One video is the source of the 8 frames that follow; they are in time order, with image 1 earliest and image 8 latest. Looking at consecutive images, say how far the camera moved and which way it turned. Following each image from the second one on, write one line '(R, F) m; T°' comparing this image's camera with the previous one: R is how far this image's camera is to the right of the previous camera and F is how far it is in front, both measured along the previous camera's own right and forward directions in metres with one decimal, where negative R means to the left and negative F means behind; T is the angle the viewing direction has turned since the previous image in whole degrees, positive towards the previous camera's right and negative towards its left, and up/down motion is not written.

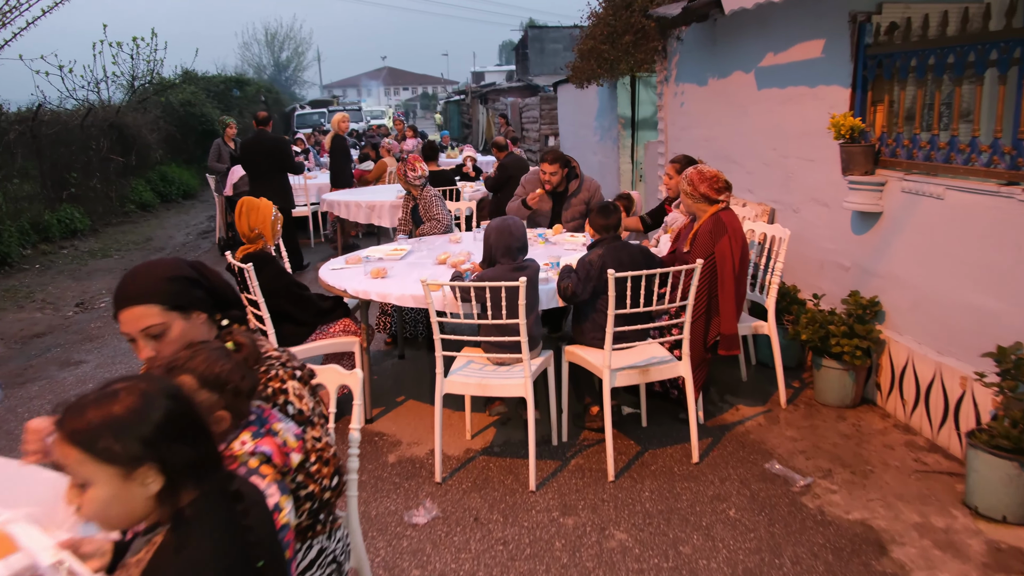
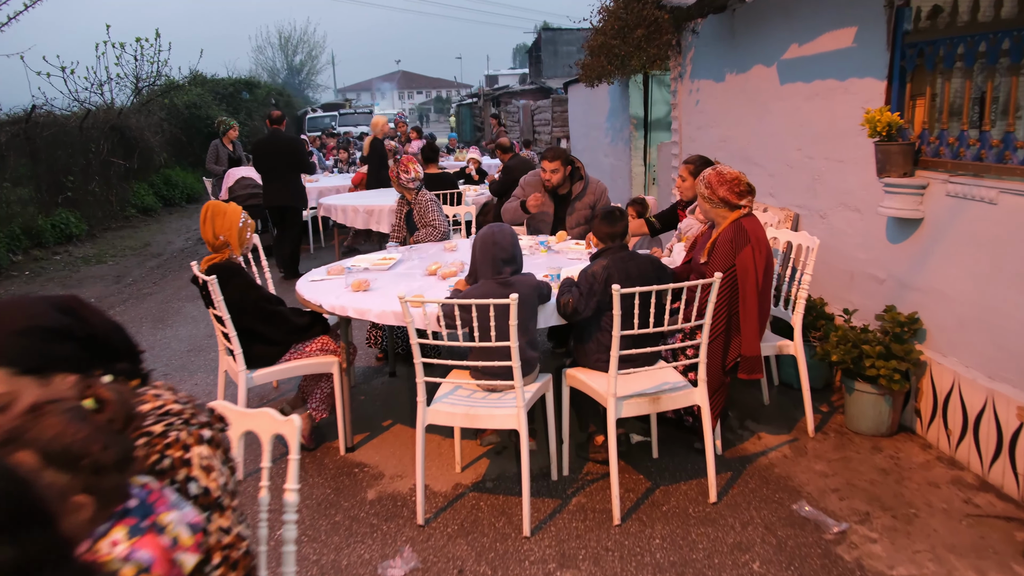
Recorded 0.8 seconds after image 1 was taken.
(+0.1, +0.4) m; -1°
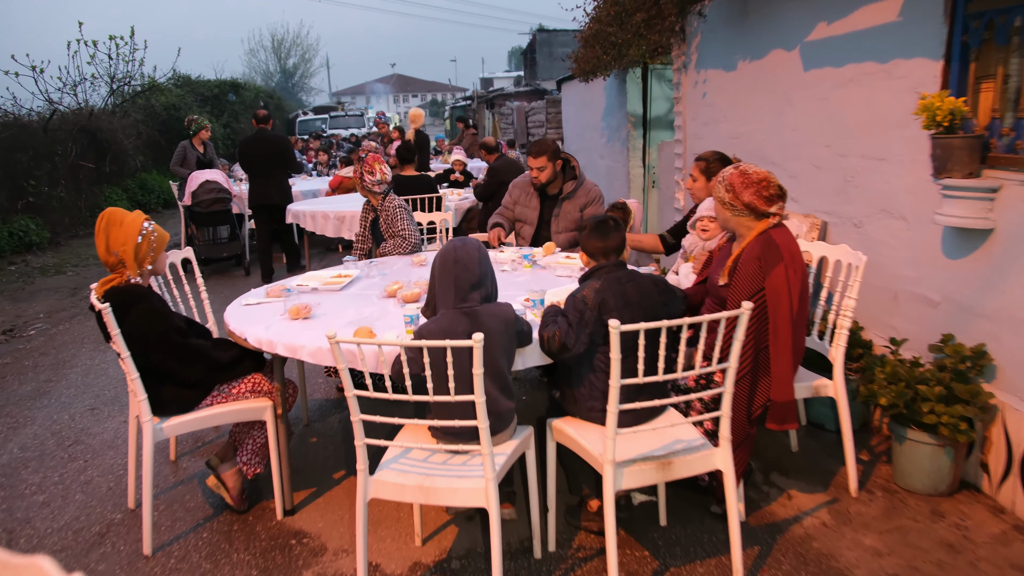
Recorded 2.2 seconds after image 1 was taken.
(+0.1, +0.6) m; 0°
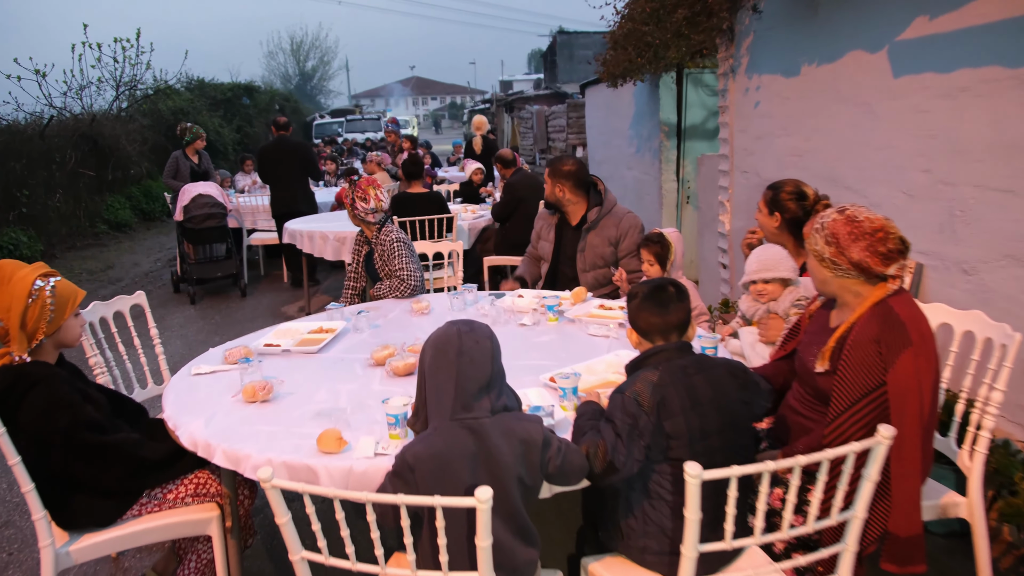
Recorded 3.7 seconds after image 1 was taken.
(0.0, +0.7) m; -1°
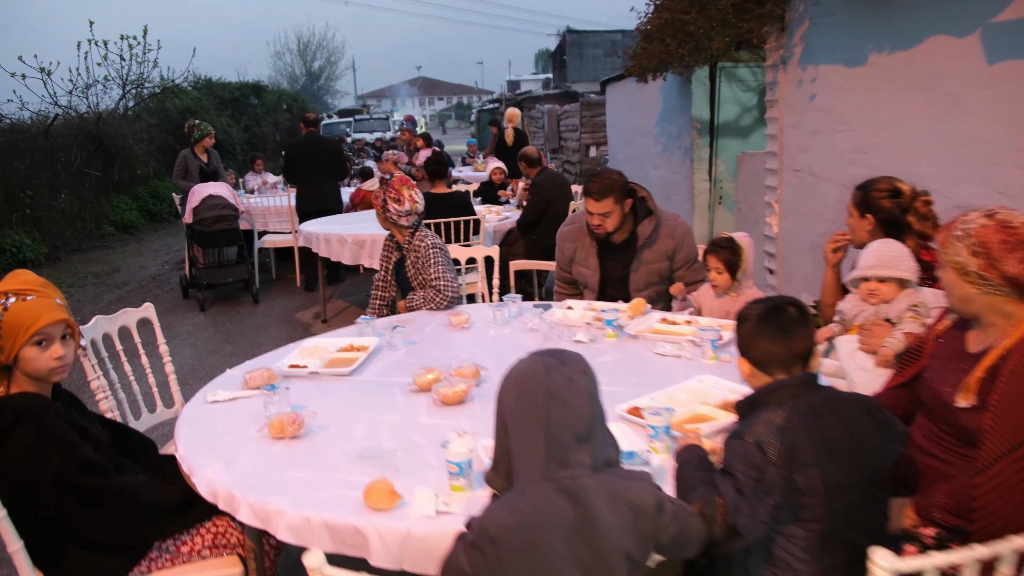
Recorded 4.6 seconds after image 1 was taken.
(-0.1, +0.3) m; 0°
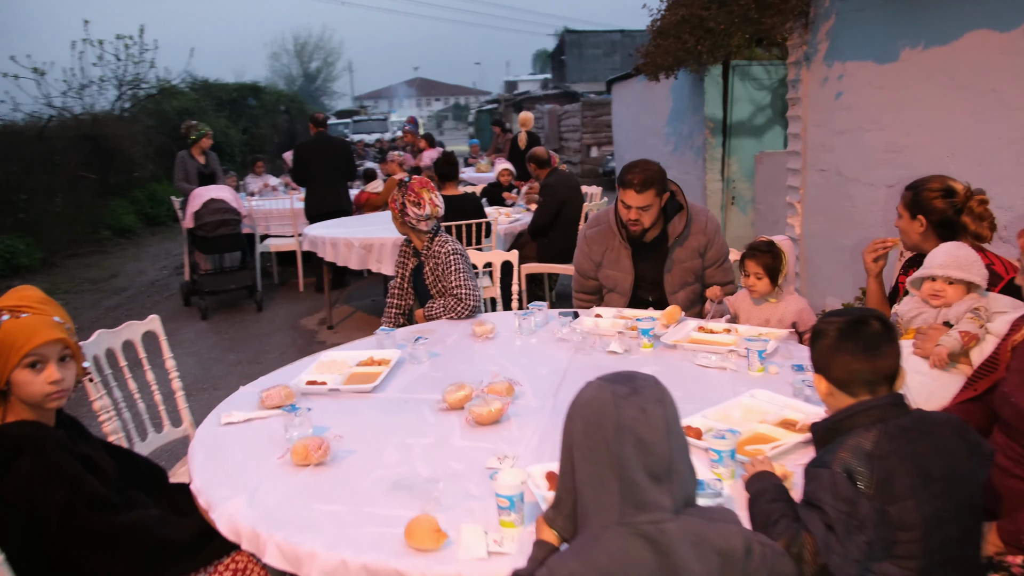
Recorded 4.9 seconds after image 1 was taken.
(-0.1, +0.1) m; 0°
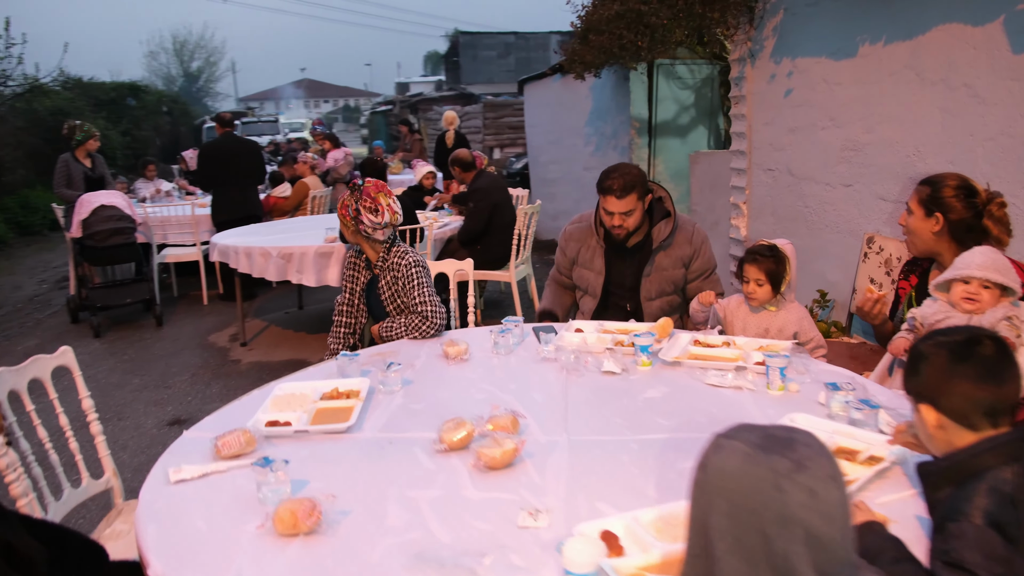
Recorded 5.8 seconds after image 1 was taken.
(-0.2, +0.3) m; +7°
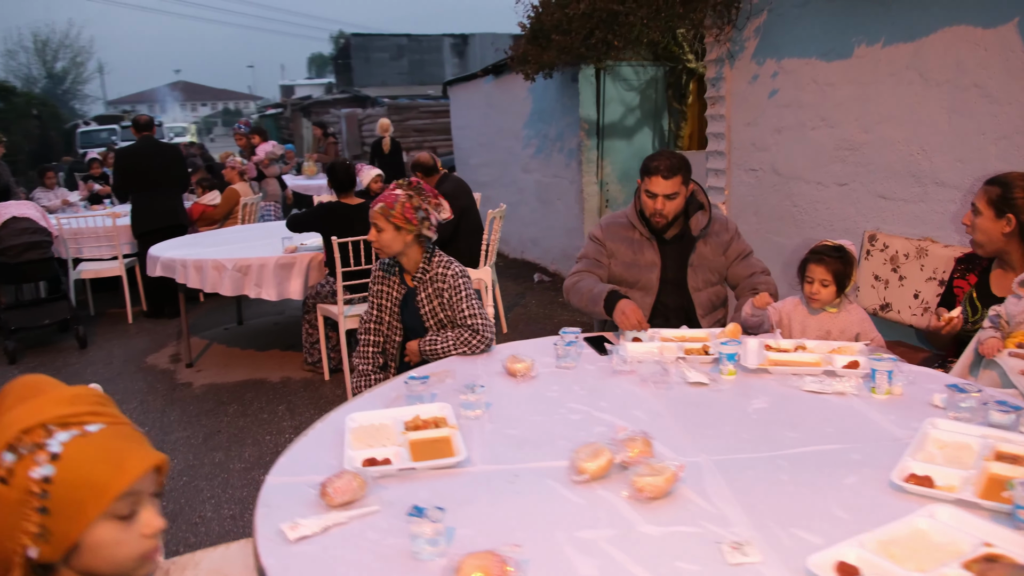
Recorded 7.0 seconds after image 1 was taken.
(-0.5, +0.2) m; +8°
